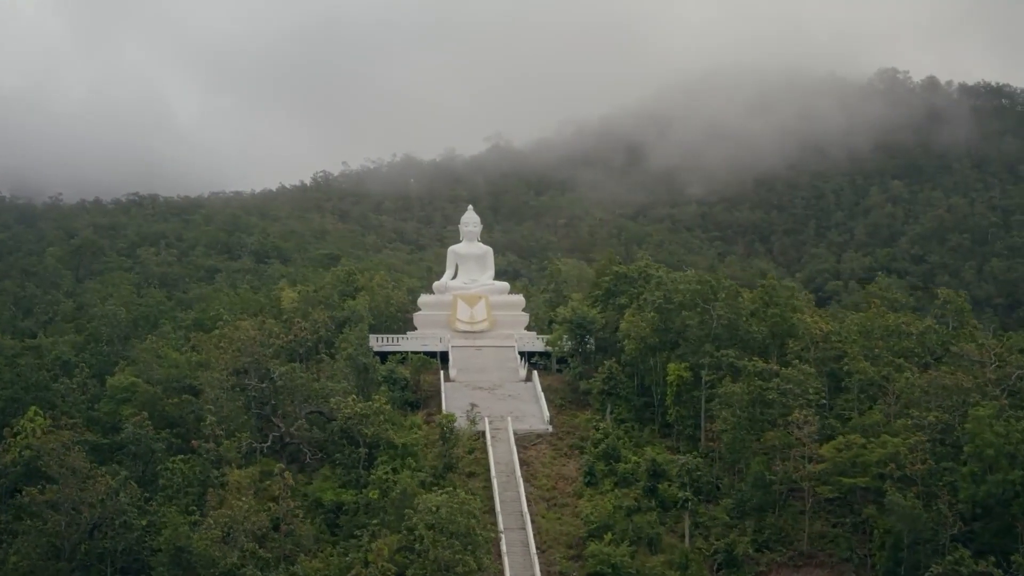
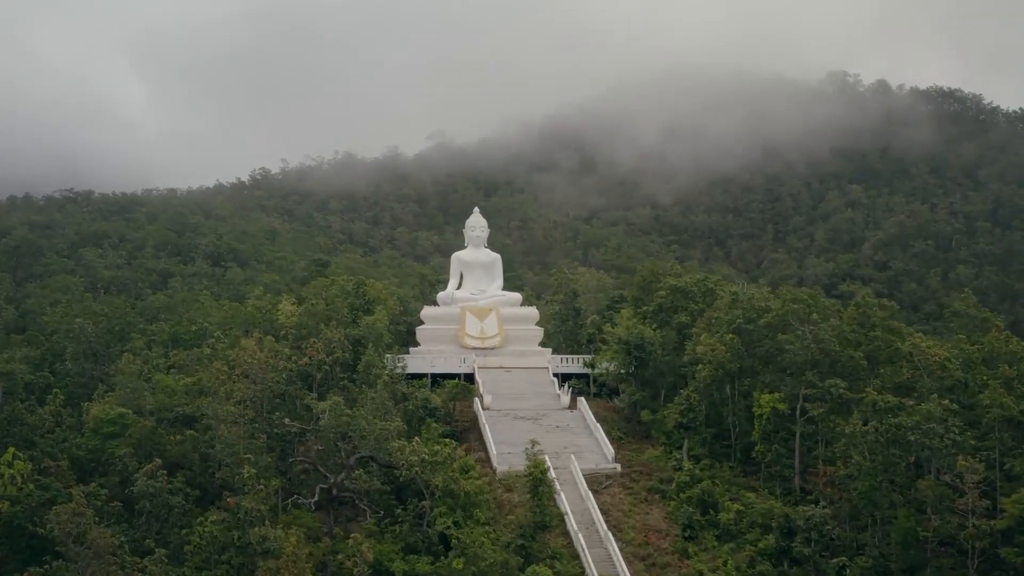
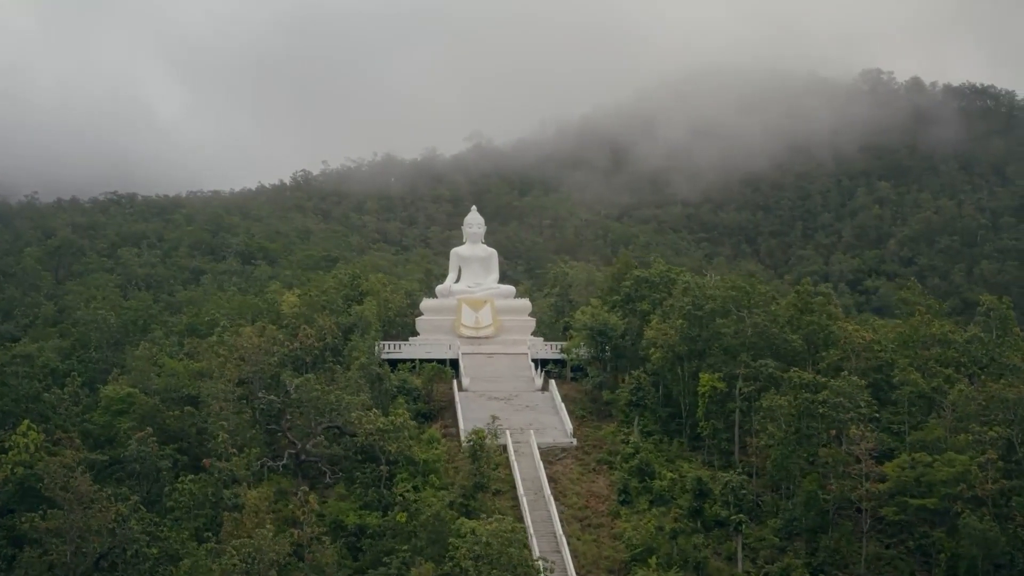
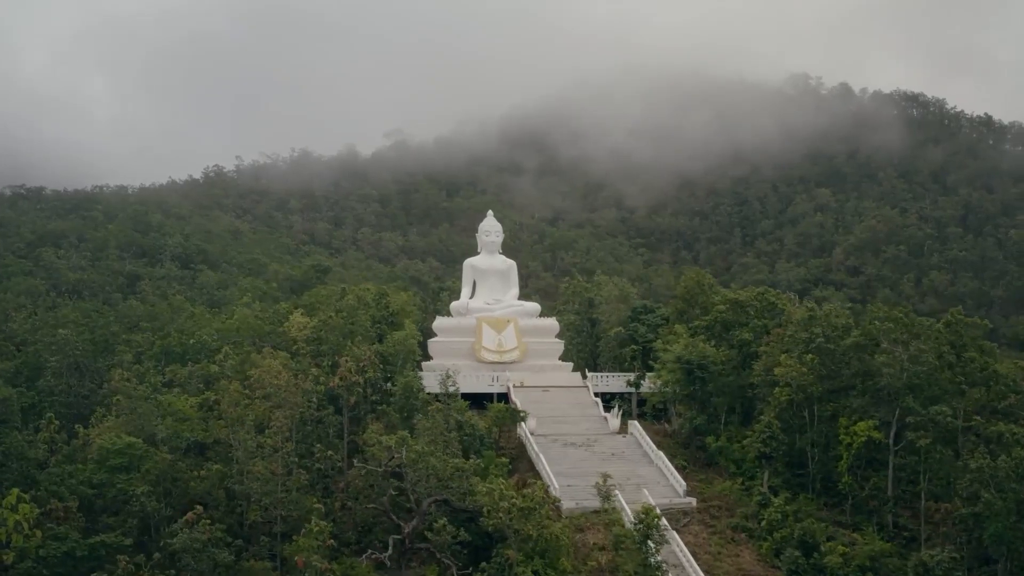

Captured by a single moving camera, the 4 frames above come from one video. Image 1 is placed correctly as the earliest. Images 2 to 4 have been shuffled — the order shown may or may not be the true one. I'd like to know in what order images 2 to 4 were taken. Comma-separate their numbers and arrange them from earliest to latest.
3, 2, 4
